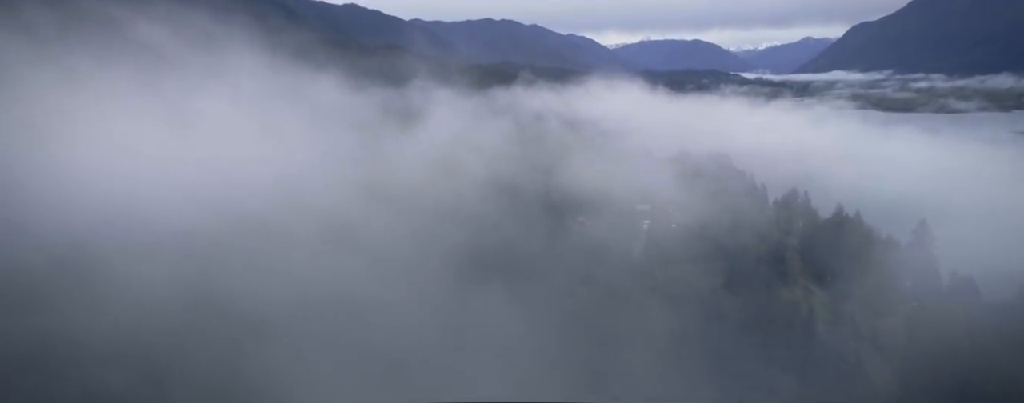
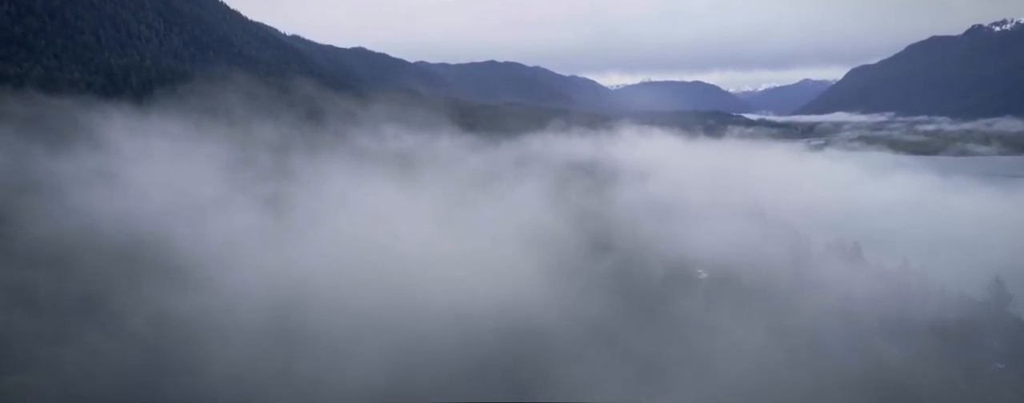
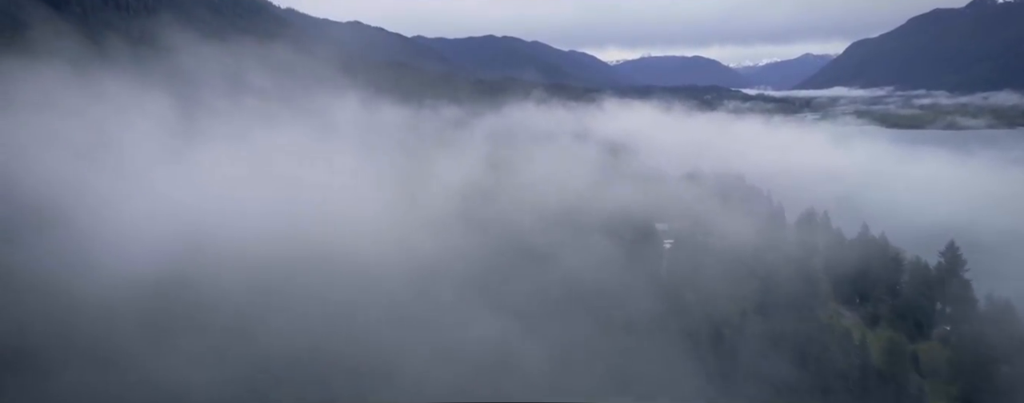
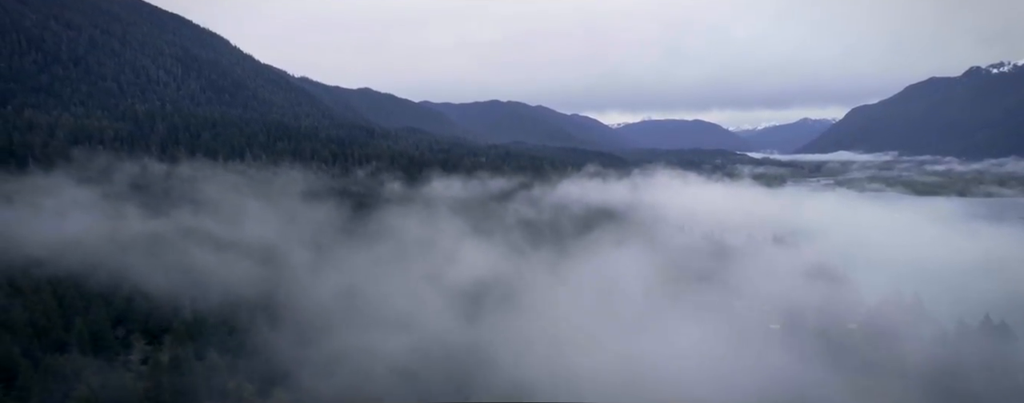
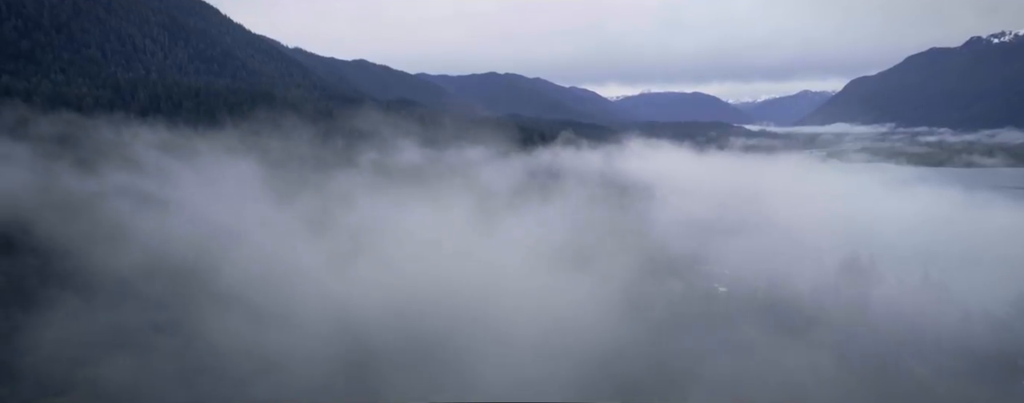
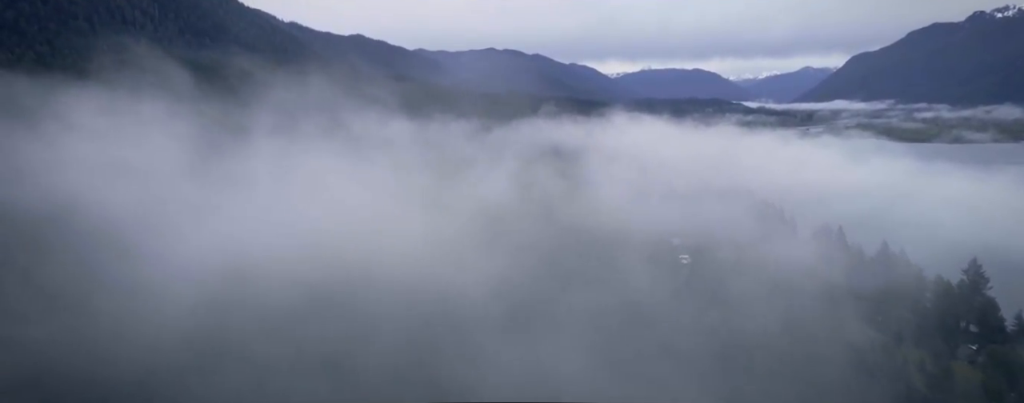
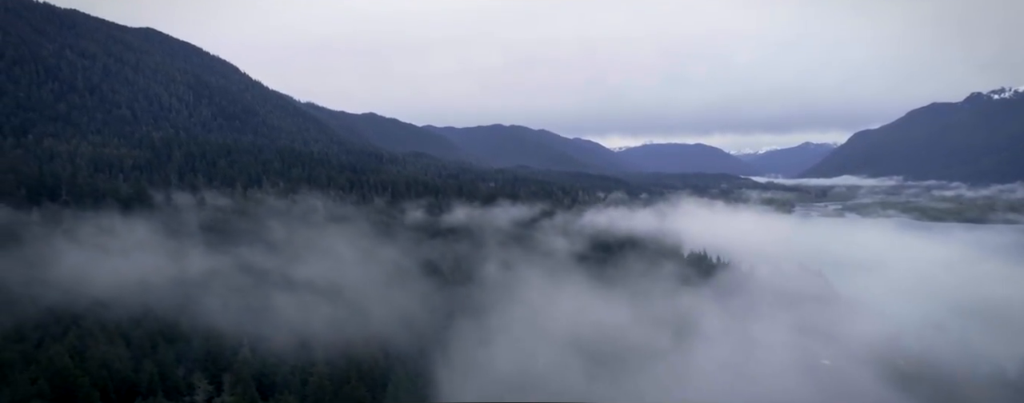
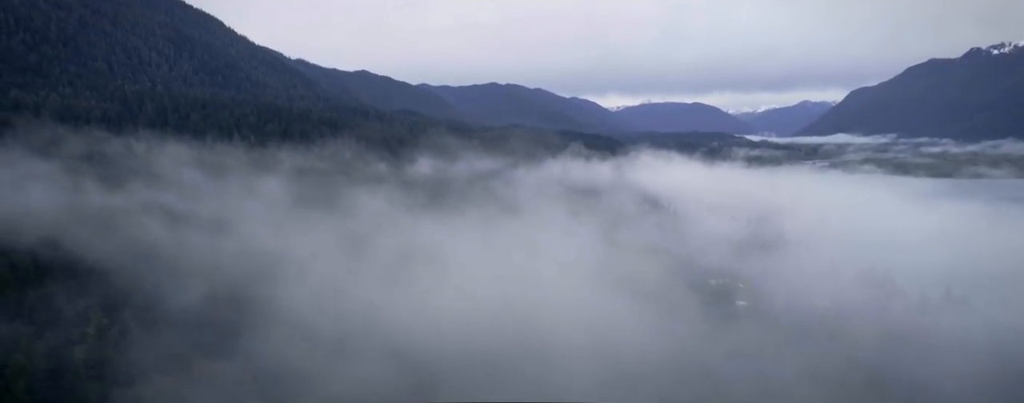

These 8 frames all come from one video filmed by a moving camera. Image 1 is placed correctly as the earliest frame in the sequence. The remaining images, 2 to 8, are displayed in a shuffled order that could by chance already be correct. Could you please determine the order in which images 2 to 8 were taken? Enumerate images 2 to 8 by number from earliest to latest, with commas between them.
3, 6, 2, 5, 8, 4, 7
